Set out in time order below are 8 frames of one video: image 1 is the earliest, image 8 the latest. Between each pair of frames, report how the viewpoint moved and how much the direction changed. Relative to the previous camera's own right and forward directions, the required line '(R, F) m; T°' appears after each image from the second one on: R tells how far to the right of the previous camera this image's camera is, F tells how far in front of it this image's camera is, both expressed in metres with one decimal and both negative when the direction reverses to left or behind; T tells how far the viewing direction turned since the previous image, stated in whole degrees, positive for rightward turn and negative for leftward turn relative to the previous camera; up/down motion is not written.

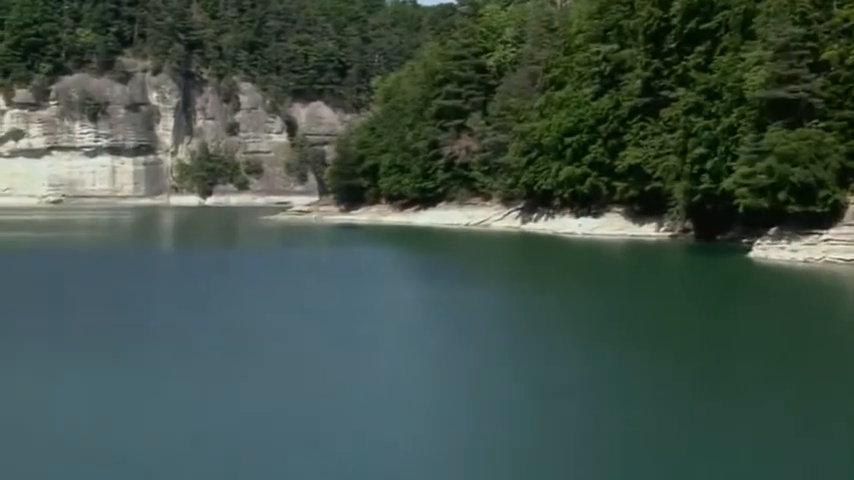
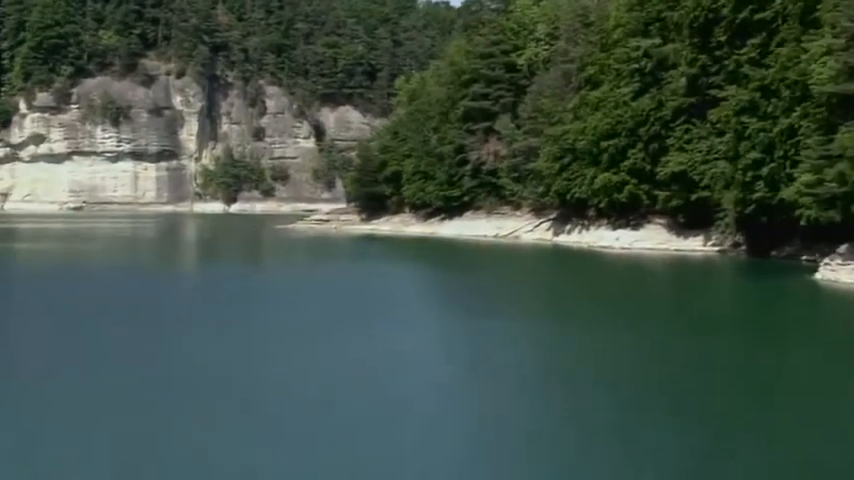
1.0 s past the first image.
(+0.5, +4.6) m; -2°
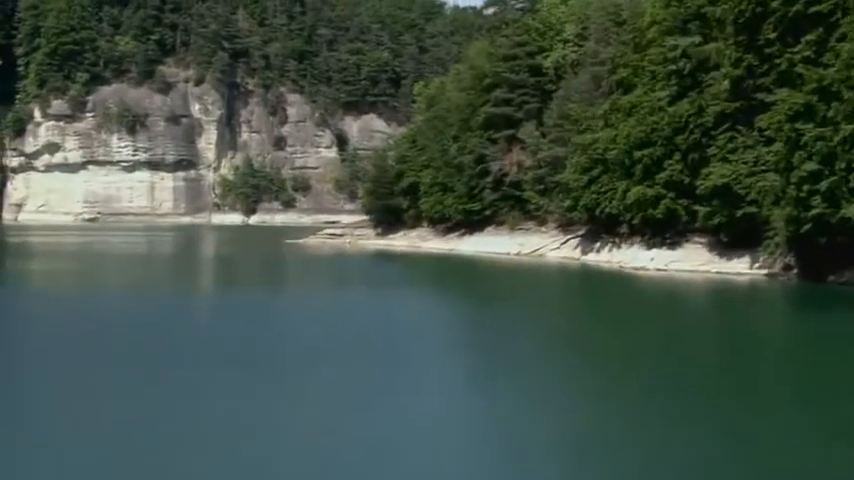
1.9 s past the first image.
(+0.6, +4.5) m; -1°
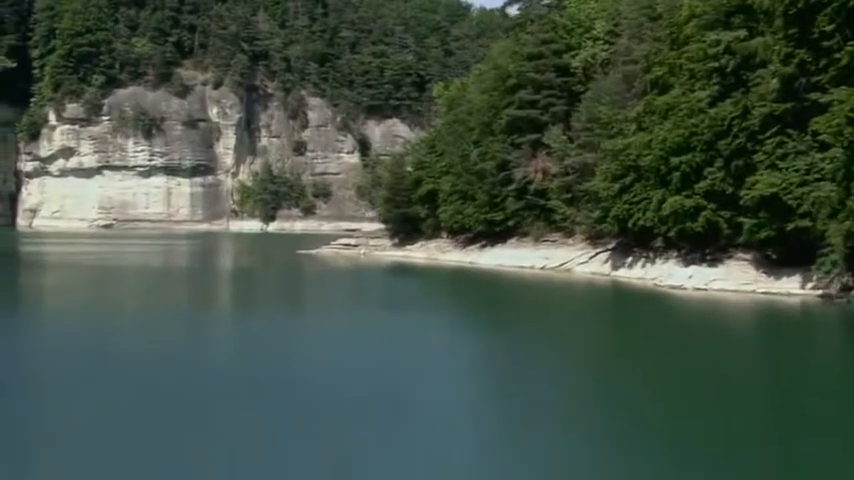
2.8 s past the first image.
(+0.4, +3.9) m; -1°
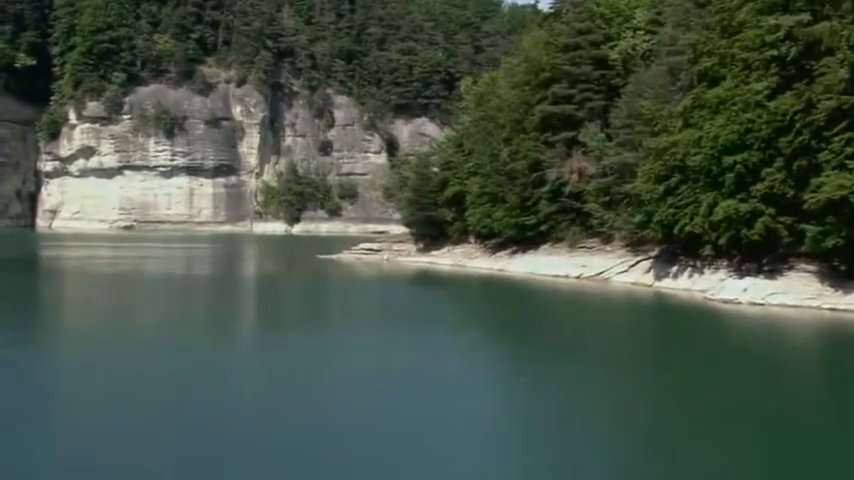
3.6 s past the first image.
(+0.2, +3.7) m; -1°
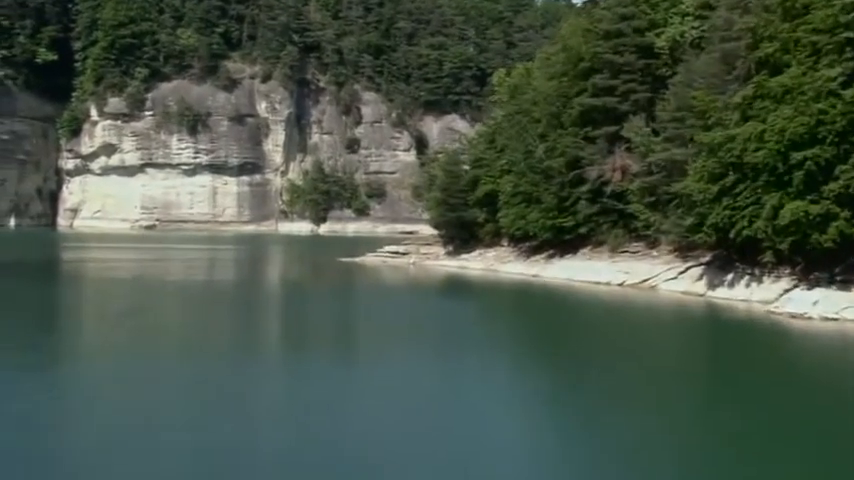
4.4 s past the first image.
(0.0, +3.6) m; -1°
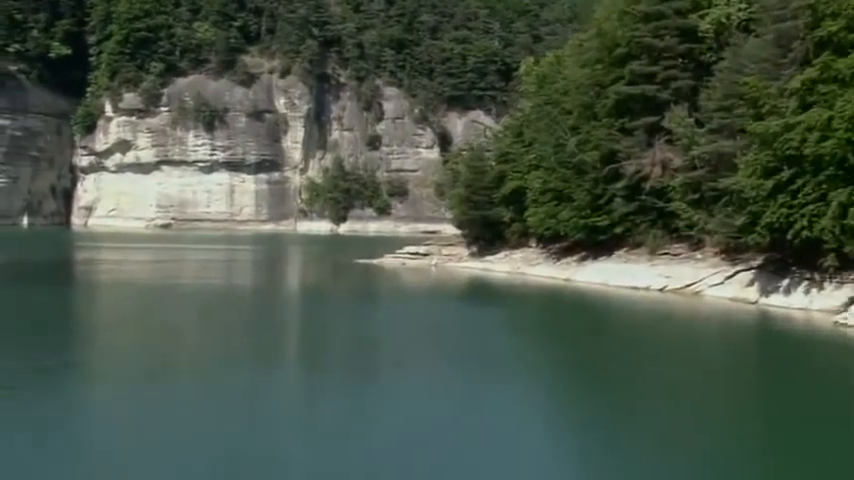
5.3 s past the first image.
(+0.1, +3.5) m; -1°
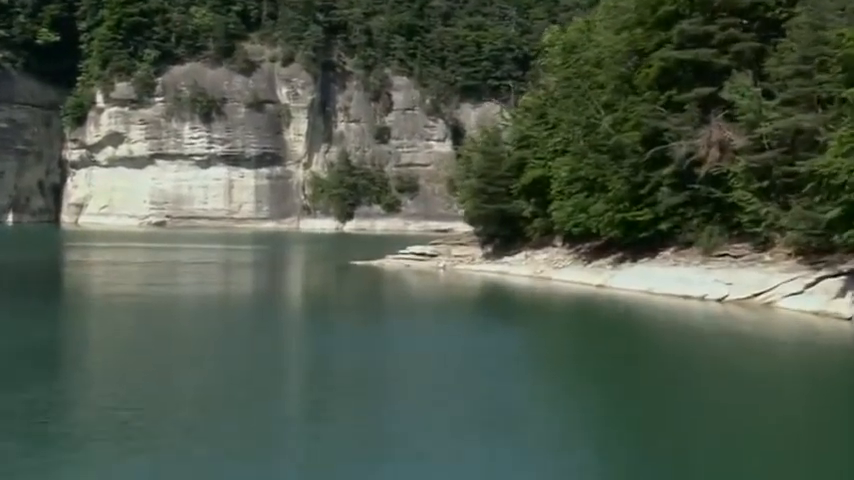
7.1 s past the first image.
(+0.3, +7.1) m; -1°
